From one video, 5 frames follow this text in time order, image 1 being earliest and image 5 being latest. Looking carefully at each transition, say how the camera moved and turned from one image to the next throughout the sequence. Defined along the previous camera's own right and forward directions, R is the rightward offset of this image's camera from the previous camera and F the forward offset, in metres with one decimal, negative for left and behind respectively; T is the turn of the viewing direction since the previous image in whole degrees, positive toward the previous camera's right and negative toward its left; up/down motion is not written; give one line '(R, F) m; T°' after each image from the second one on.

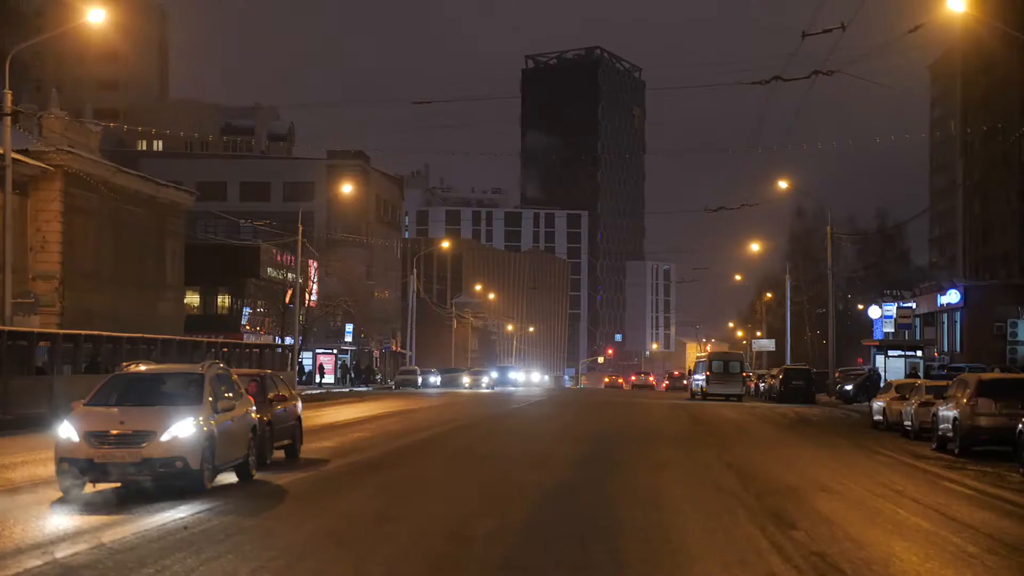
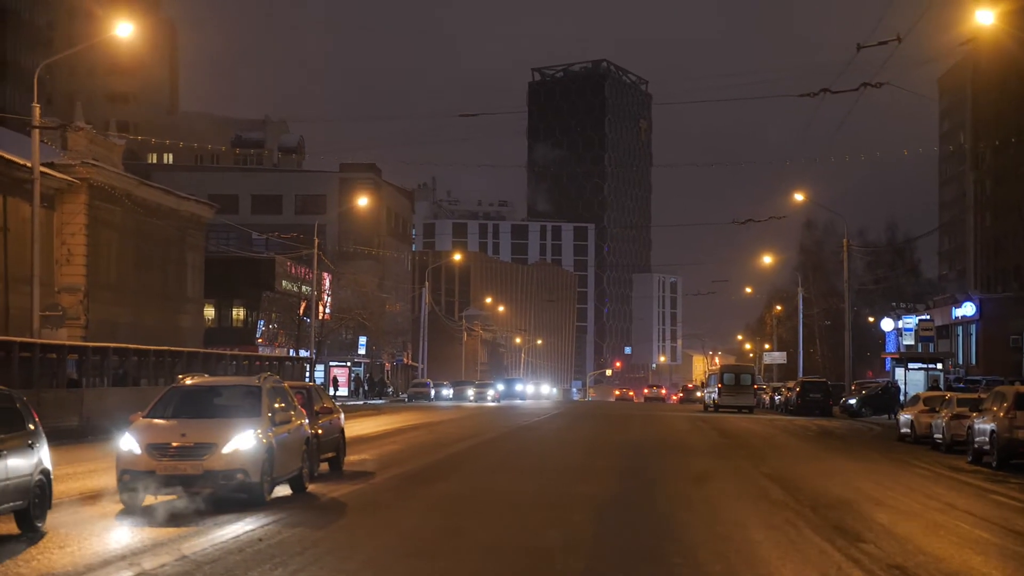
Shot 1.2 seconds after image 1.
(-0.7, -0.1) m; 0°
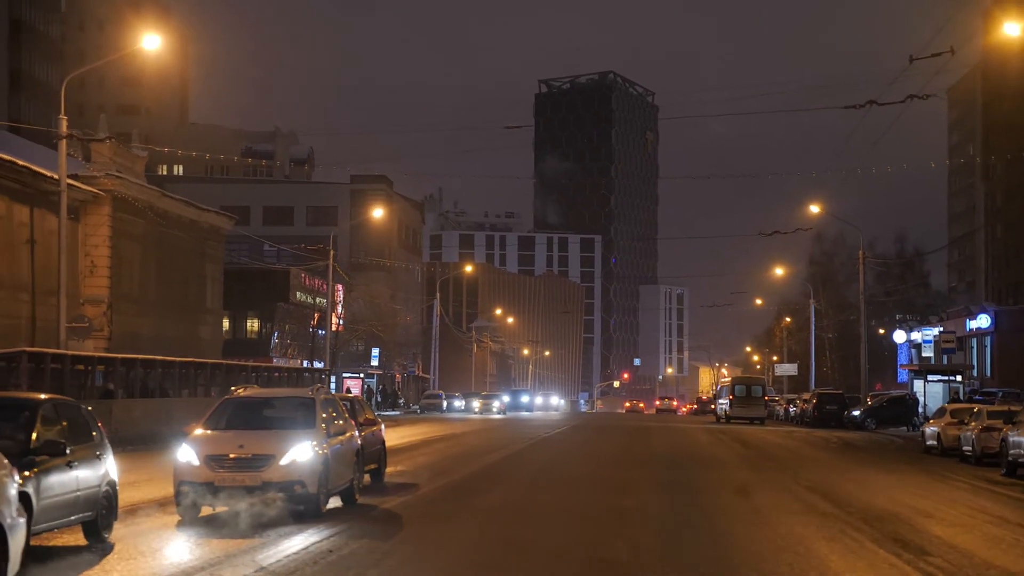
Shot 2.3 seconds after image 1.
(-0.7, 0.0) m; 0°
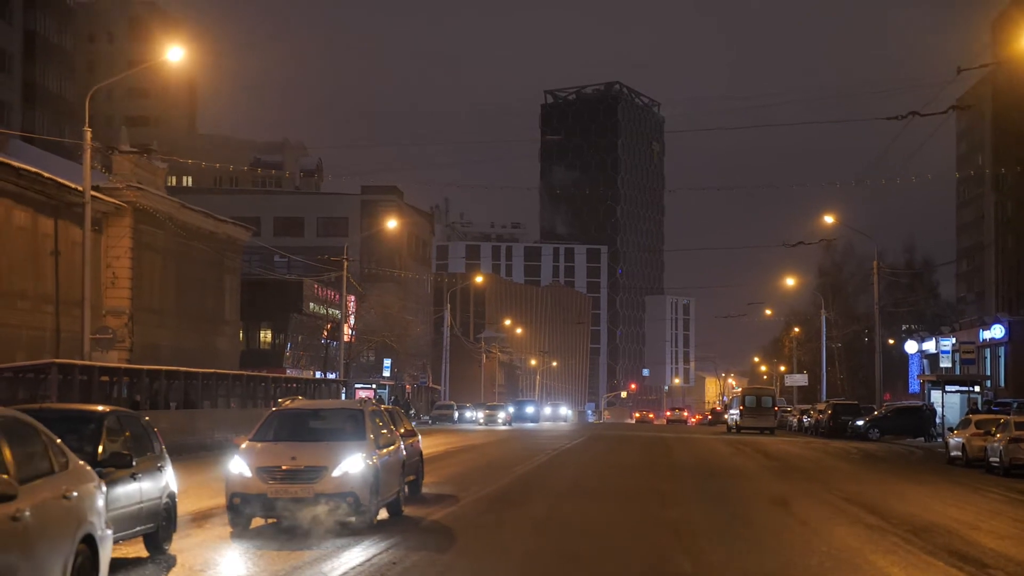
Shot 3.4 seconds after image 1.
(-0.6, 0.0) m; 0°
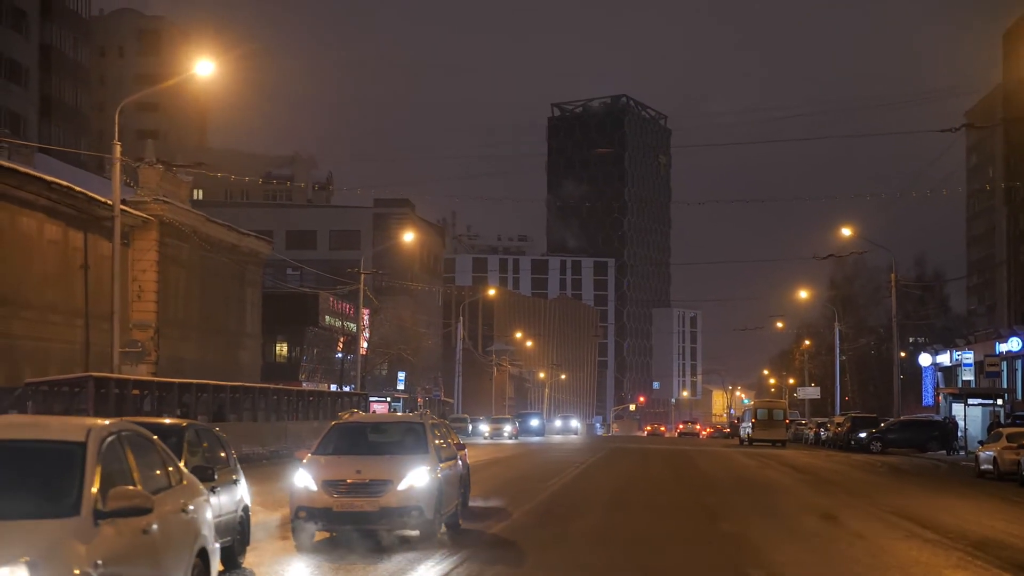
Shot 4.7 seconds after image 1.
(-0.8, 0.0) m; 0°
